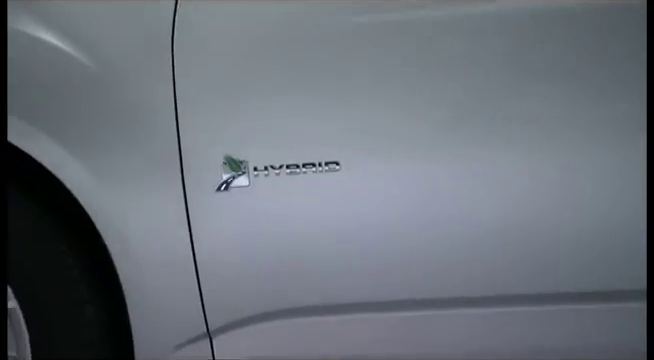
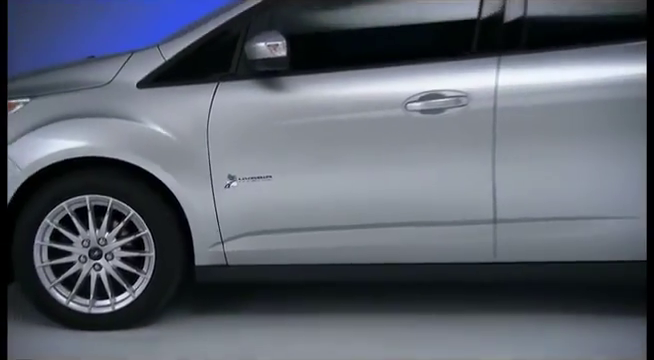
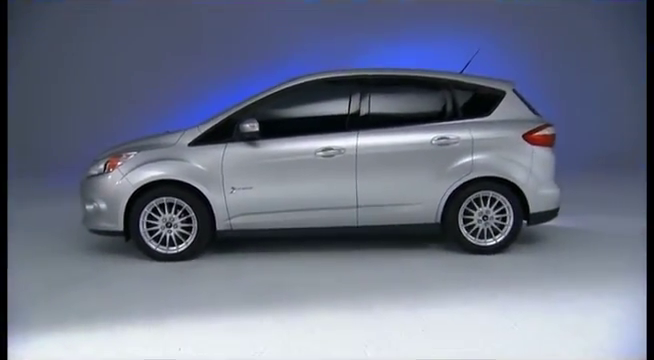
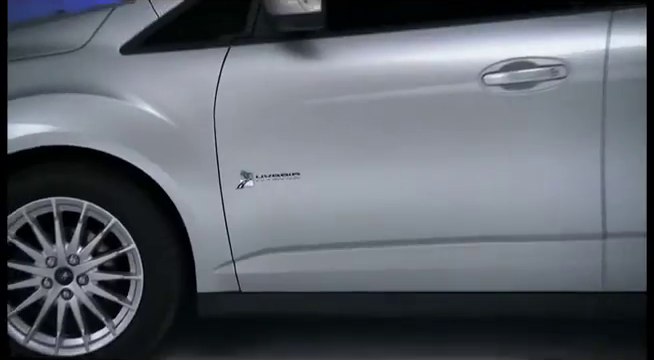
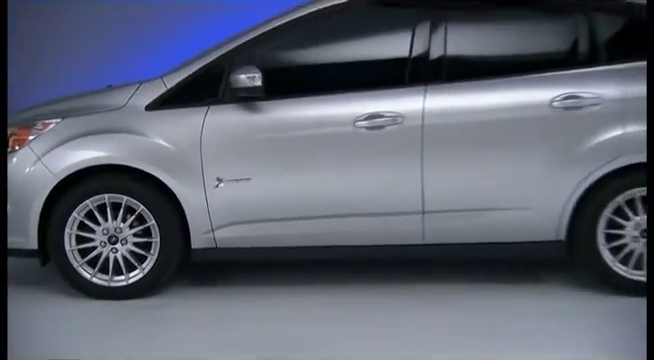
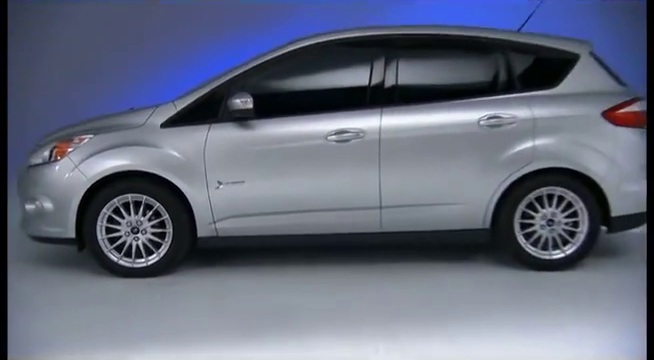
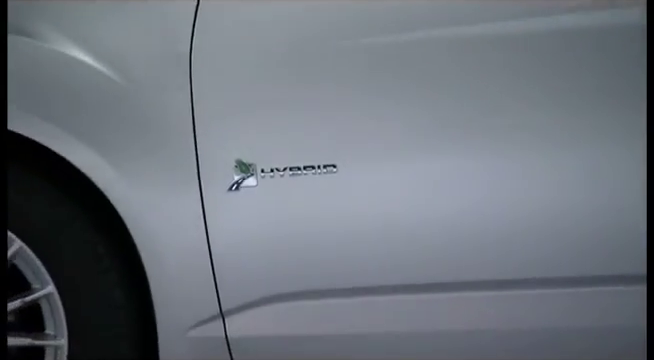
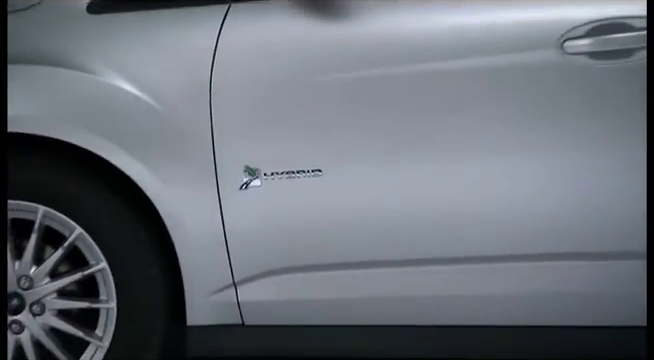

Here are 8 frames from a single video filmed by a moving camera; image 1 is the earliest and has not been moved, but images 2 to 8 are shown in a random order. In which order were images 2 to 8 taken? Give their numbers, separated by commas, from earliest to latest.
7, 8, 4, 2, 5, 6, 3
